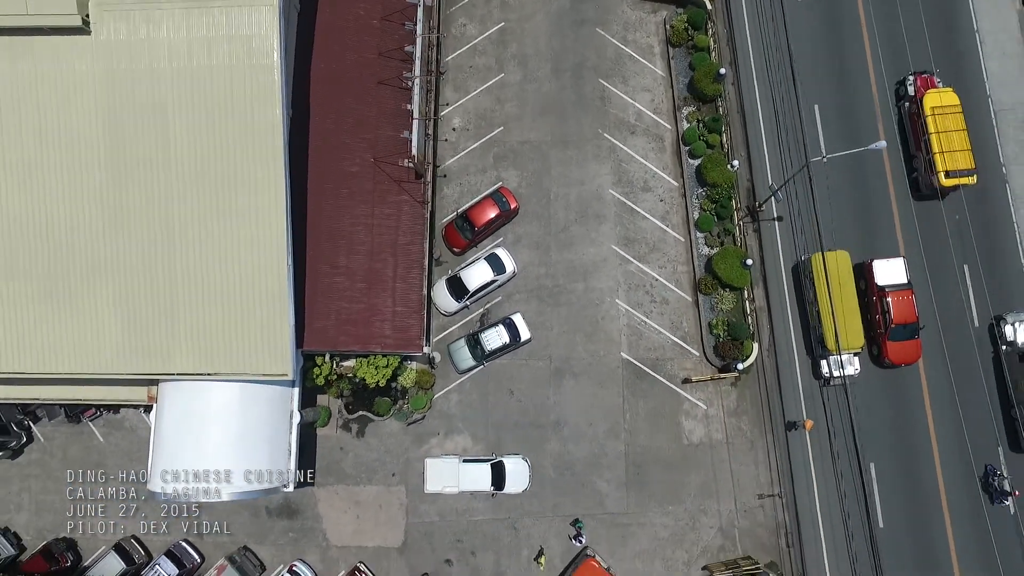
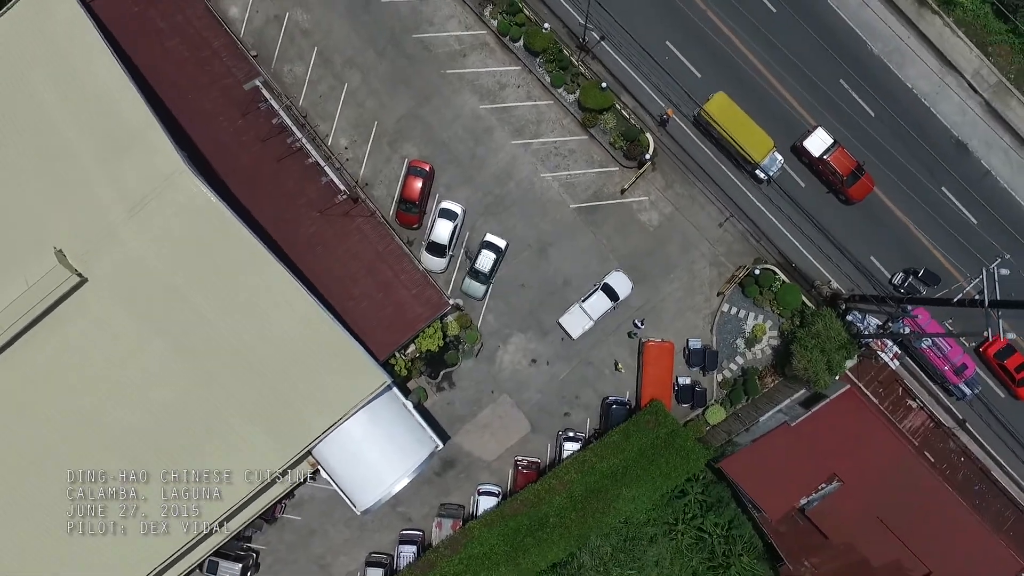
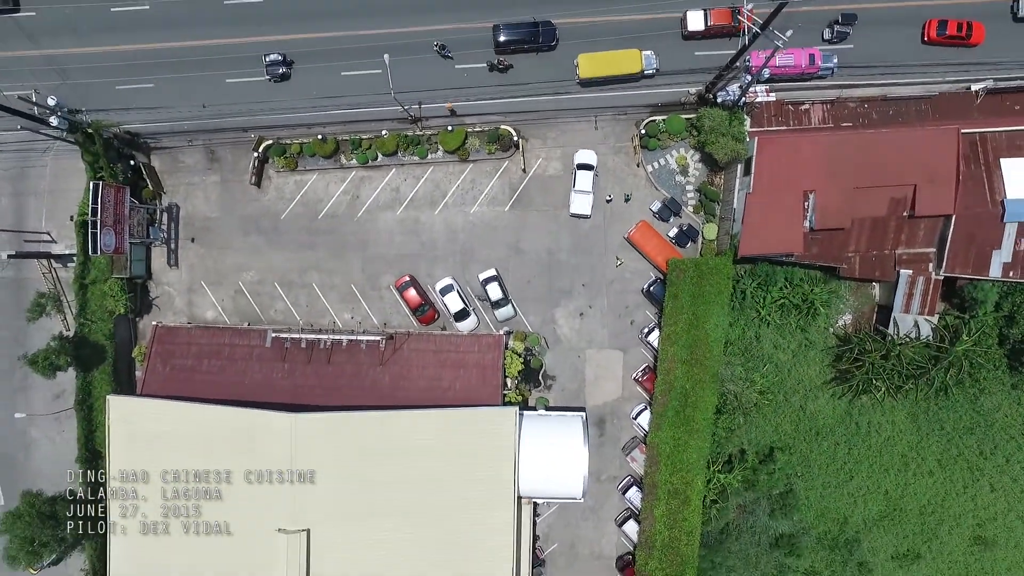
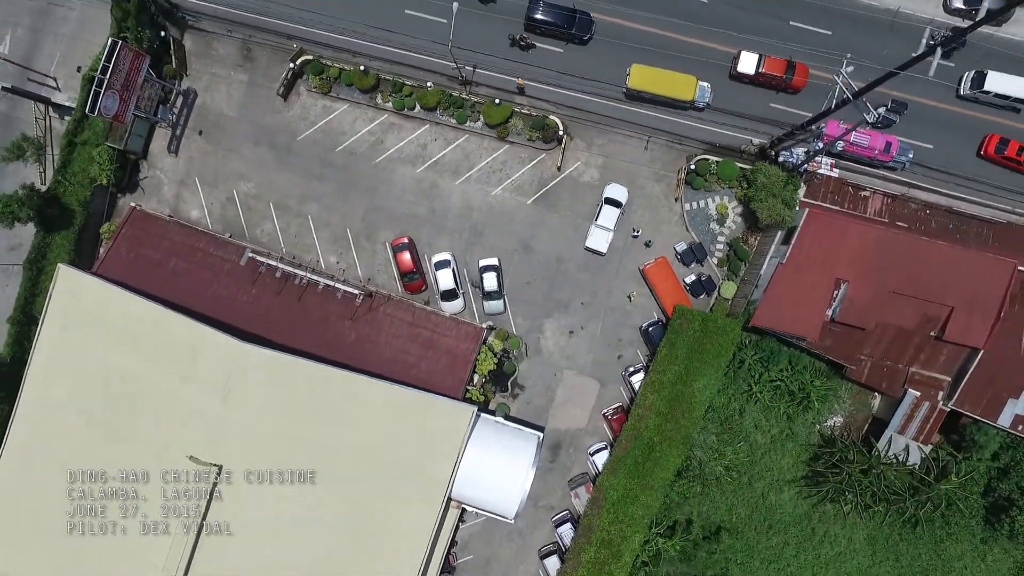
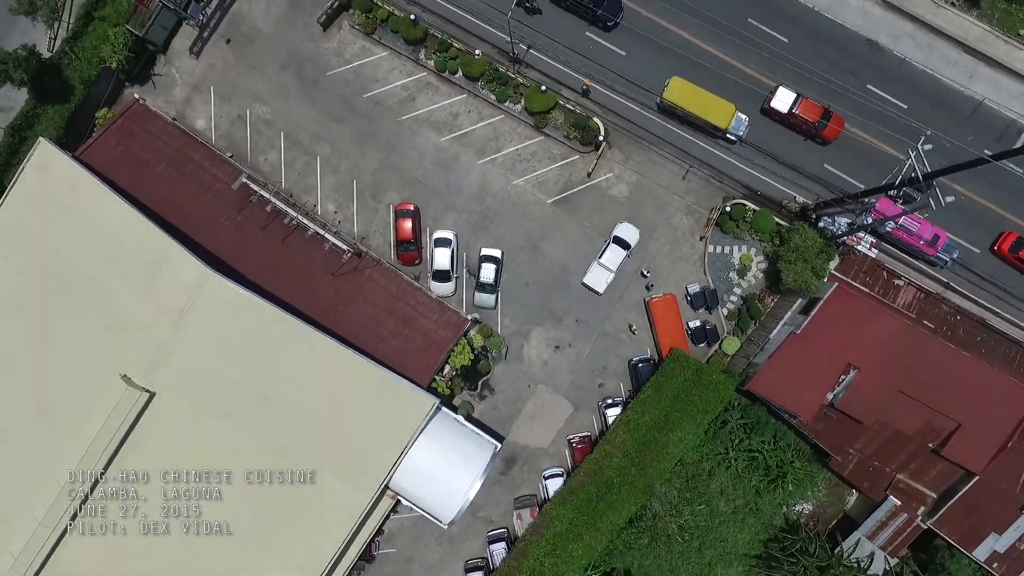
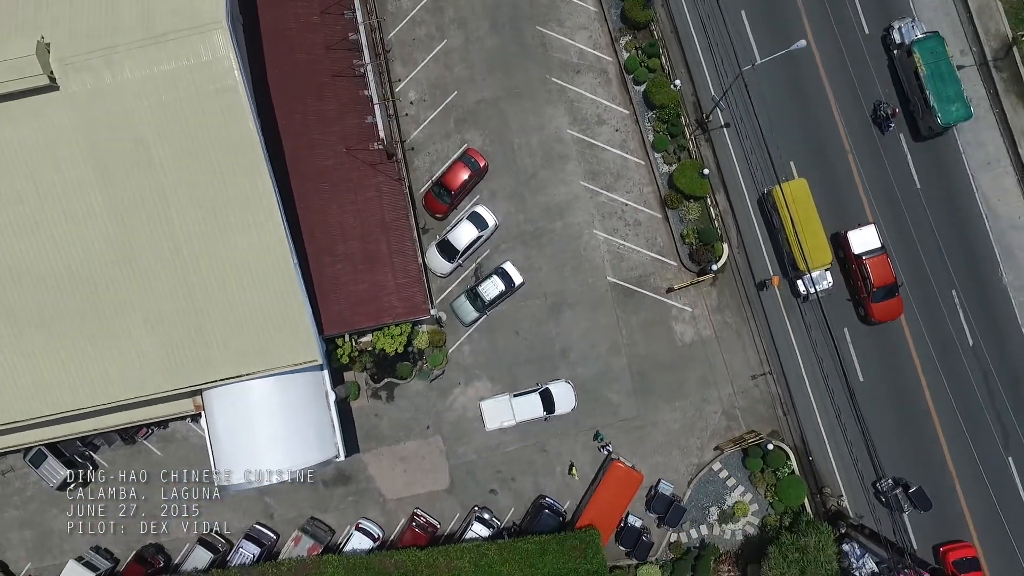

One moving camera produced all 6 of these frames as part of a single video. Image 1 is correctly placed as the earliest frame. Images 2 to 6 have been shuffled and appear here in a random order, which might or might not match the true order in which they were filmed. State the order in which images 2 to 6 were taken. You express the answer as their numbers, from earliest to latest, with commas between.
6, 2, 5, 4, 3
